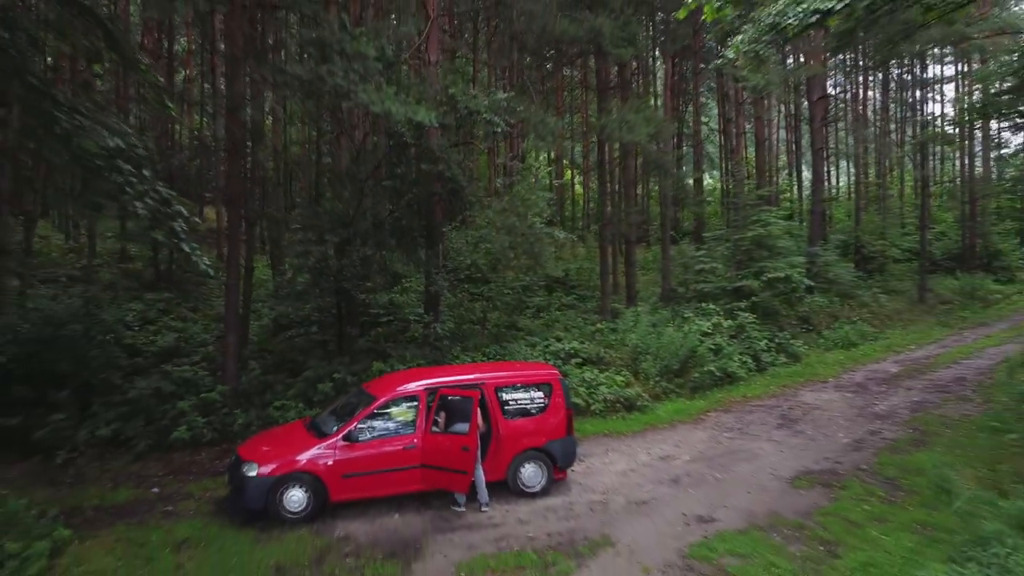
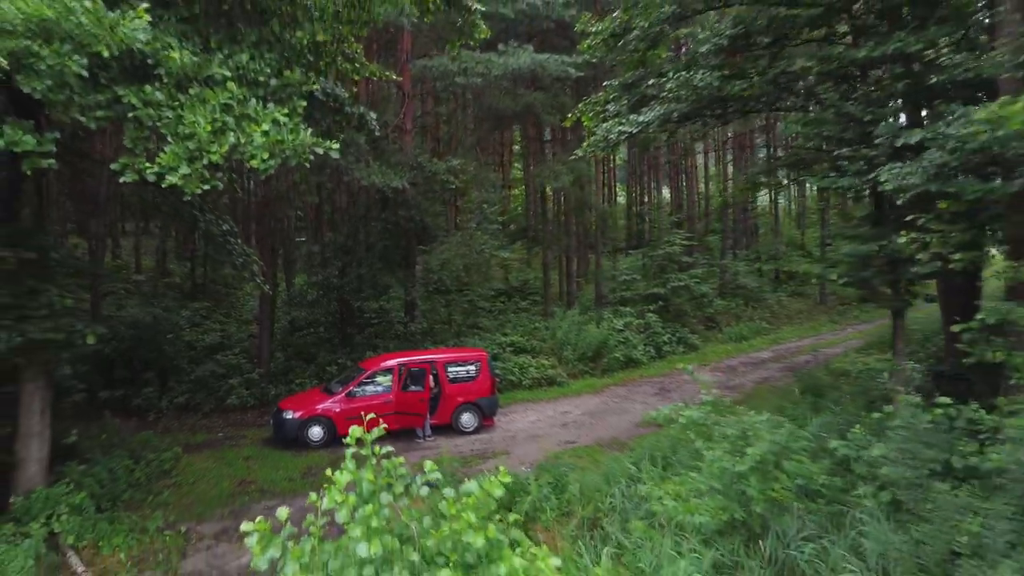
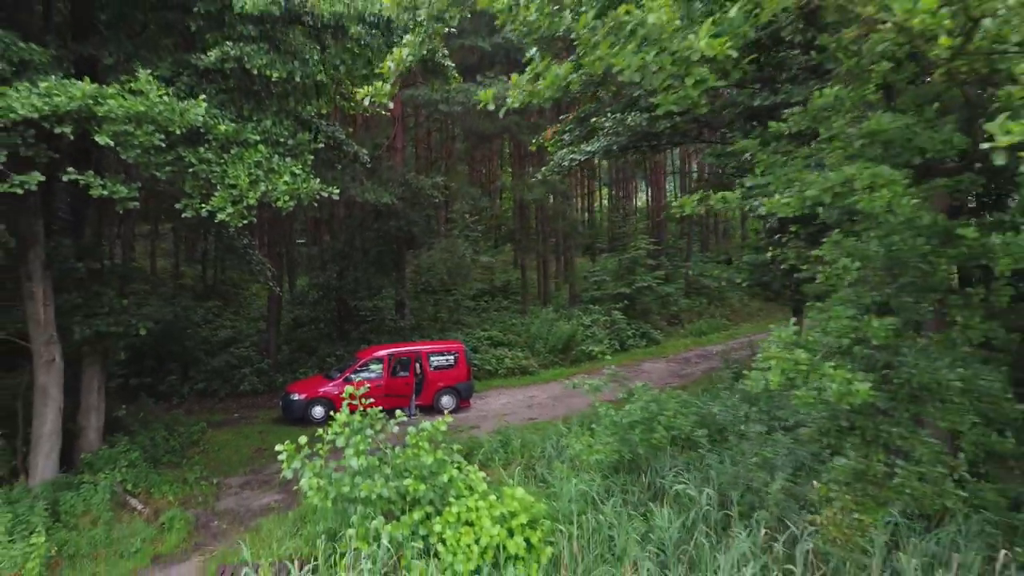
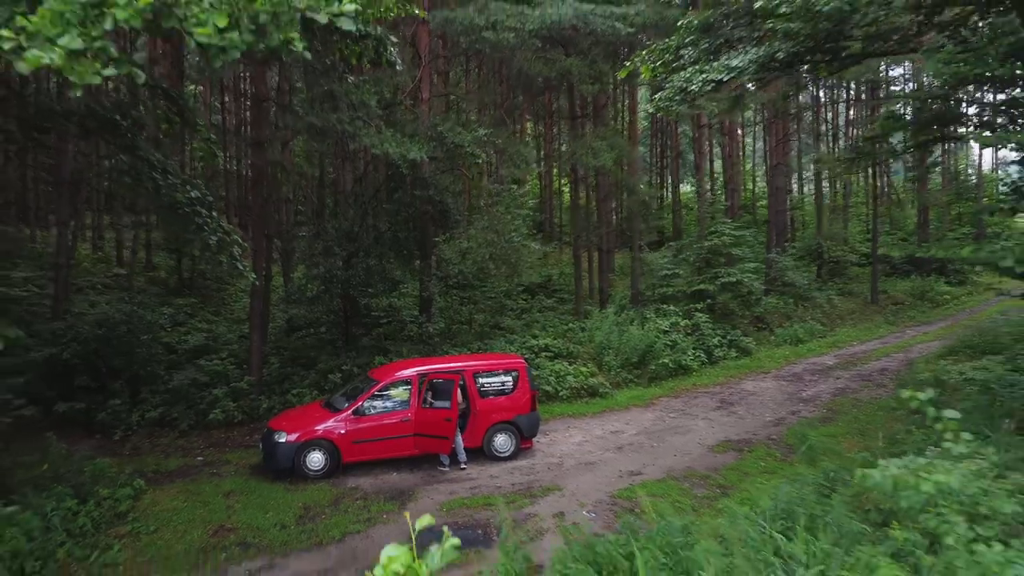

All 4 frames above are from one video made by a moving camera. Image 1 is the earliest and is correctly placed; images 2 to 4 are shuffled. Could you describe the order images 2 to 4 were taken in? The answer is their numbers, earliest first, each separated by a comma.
4, 2, 3
